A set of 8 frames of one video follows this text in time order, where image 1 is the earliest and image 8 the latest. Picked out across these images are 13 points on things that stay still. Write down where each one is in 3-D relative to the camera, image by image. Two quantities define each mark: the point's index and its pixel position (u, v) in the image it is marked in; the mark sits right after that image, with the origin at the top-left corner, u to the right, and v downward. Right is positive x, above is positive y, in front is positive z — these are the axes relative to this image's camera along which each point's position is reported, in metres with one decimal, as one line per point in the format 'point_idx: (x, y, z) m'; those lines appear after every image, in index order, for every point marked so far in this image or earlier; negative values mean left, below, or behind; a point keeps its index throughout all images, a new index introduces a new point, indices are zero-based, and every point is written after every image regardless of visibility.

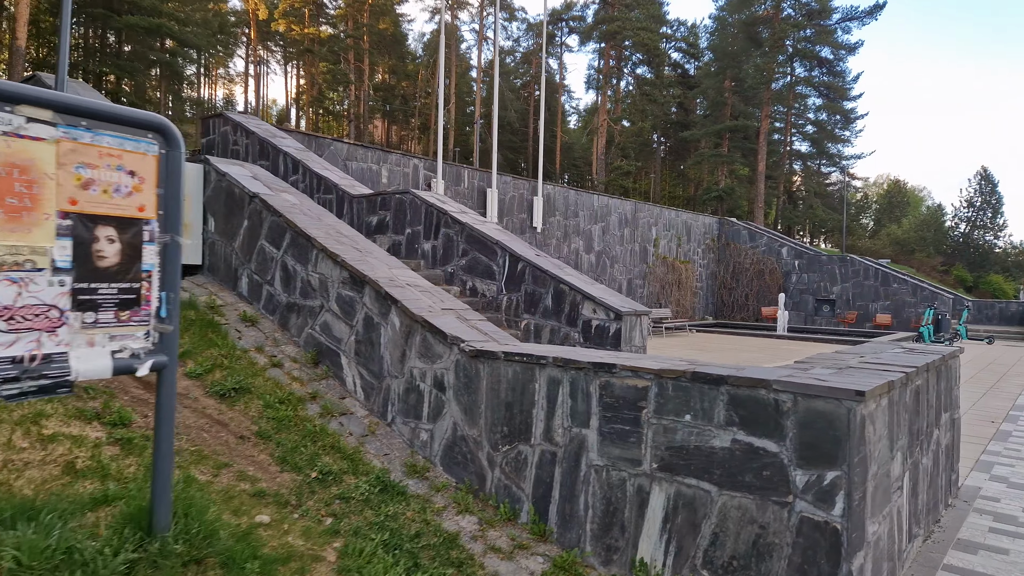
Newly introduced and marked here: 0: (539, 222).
0: (+0.9, +1.8, +16.8) m
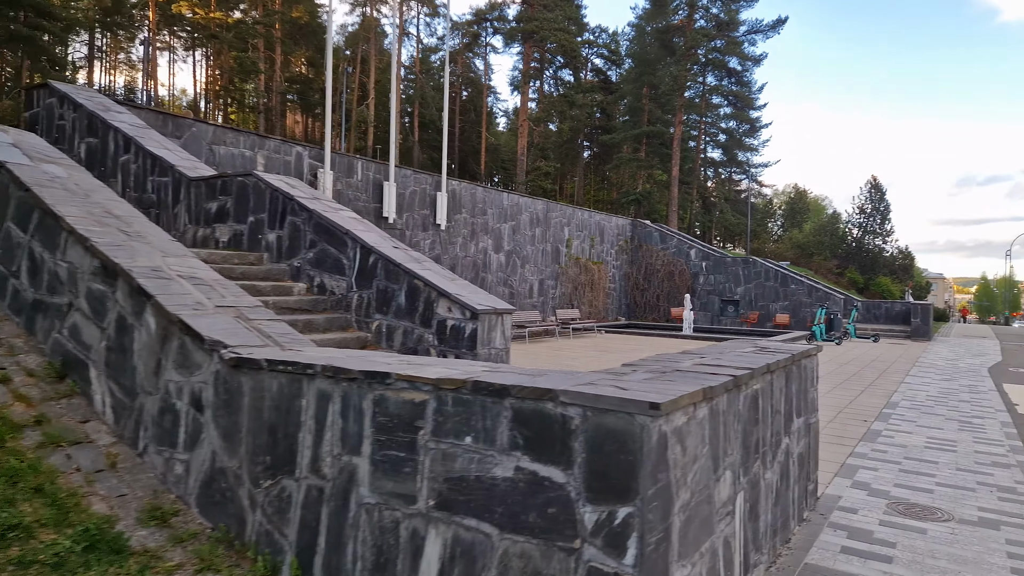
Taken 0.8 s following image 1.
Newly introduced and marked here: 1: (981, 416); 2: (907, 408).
0: (-1.8, +1.7, +16.0) m
1: (+5.7, -1.6, +7.7) m
2: (+5.1, -1.5, +8.1) m
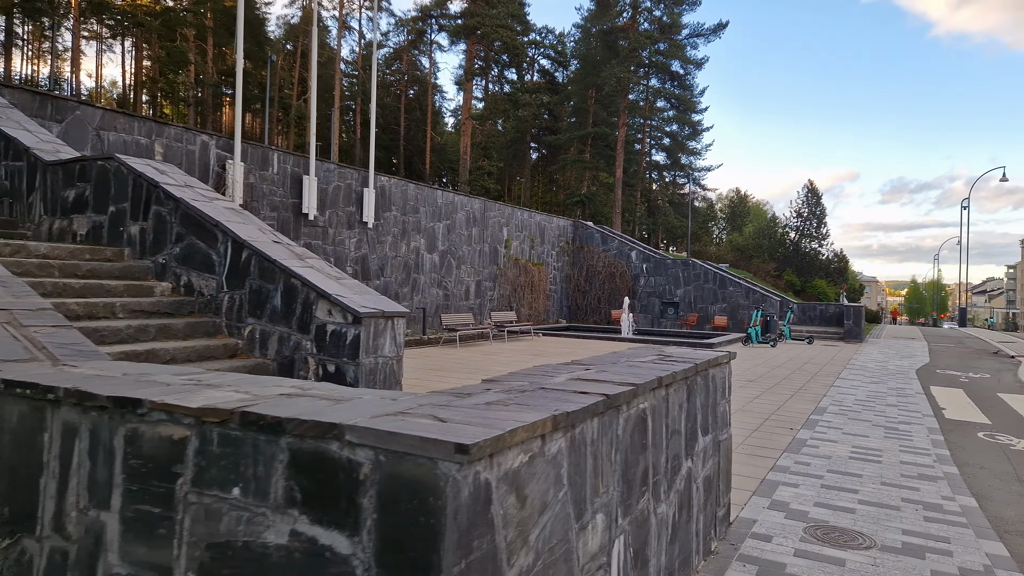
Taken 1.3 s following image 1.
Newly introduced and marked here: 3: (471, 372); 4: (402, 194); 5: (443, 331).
0: (-3.4, +1.7, +15.2) m
1: (+4.7, -1.6, +7.5) m
2: (+4.0, -1.6, +7.8) m
3: (-0.7, -1.4, +11.0) m
4: (-2.9, +2.4, +16.6) m
5: (-1.7, -1.1, +15.6) m
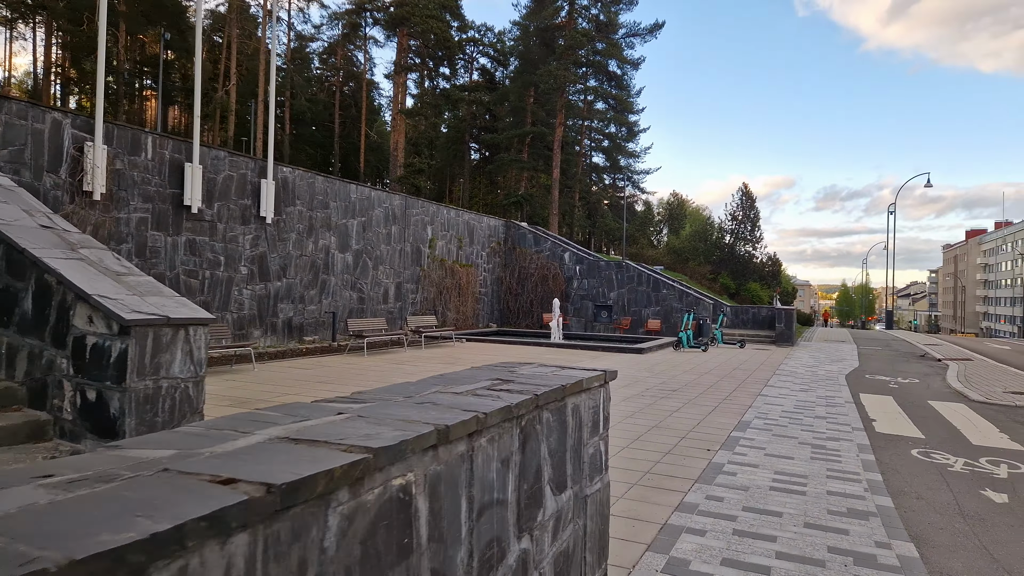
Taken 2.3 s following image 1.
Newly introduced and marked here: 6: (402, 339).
0: (-5.3, +1.6, +13.7) m
1: (+3.4, -1.6, +6.7) m
2: (+2.7, -1.6, +7.0) m
3: (-2.3, -1.5, +9.8) m
4: (-4.8, +2.4, +15.1) m
5: (-3.6, -1.1, +14.3) m
6: (-2.6, -1.2, +15.3) m
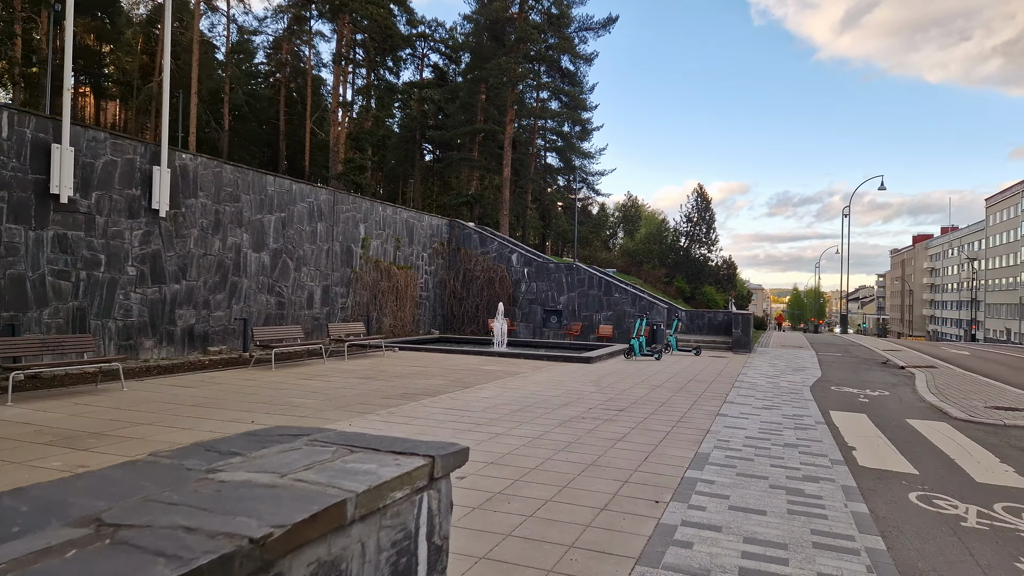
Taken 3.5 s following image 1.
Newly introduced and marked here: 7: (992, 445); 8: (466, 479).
0: (-6.6, +1.6, +11.9) m
1: (+2.6, -1.6, +5.4) m
2: (+1.8, -1.6, +5.6) m
3: (-3.3, -1.5, +8.1) m
4: (-6.2, +2.3, +13.3) m
5: (-4.9, -1.2, +12.5) m
6: (-4.0, -1.3, +13.5) m
7: (+5.2, -1.7, +6.9) m
8: (-0.4, -1.5, +5.0) m
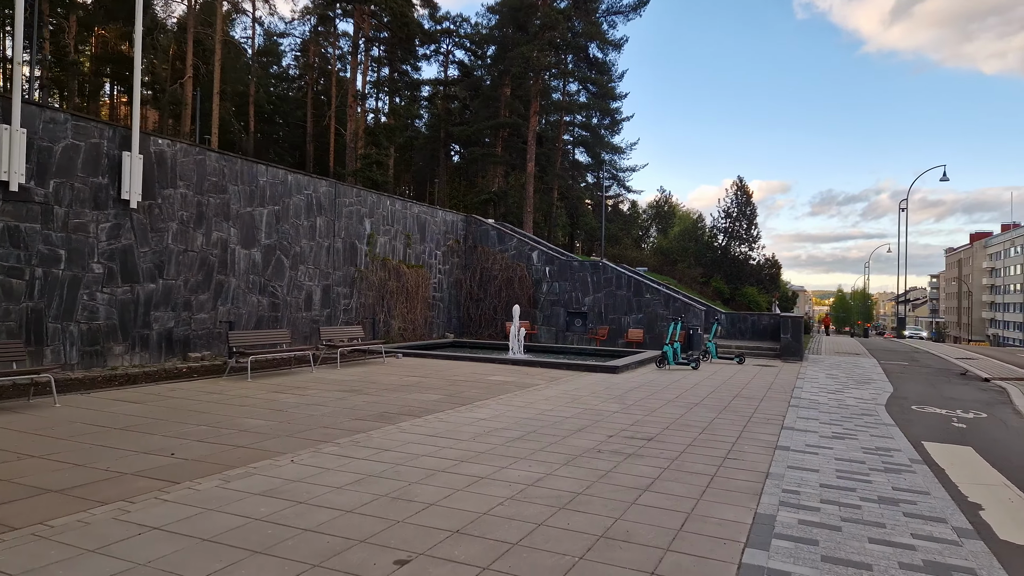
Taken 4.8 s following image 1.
0: (-6.4, +1.6, +10.5) m
1: (+2.4, -1.6, +3.6) m
2: (+1.7, -1.5, +3.8) m
3: (-3.3, -1.5, +6.6) m
4: (-6.0, +2.3, +11.9) m
5: (-4.7, -1.2, +11.1) m
6: (-3.8, -1.3, +12.0) m
7: (+5.1, -1.7, +4.9) m
8: (-0.5, -1.5, +3.3) m
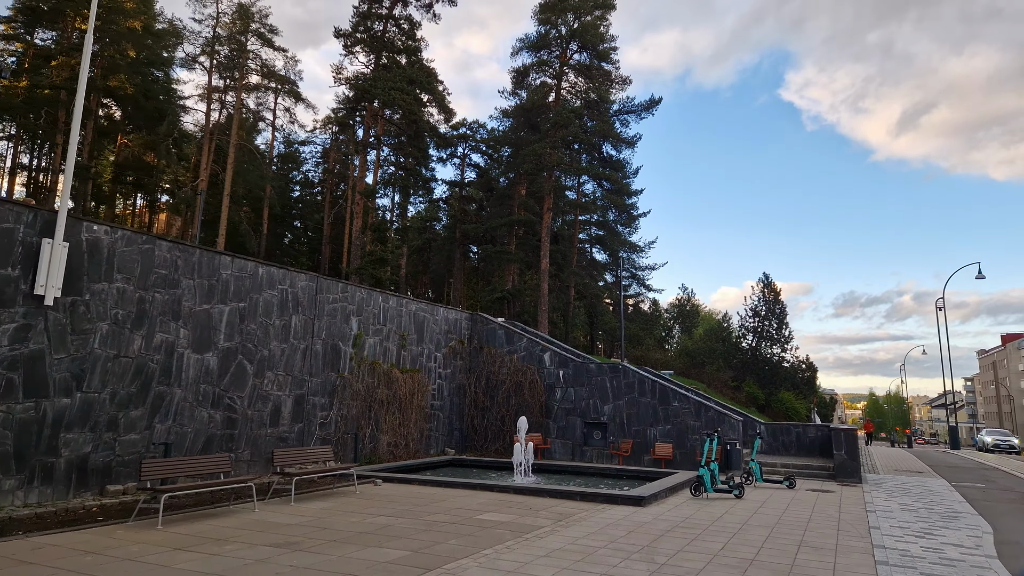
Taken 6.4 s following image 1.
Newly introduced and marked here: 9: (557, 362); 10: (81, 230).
0: (-6.5, 0.0, +8.8) m
1: (+2.1, -1.9, +1.2) m
2: (+1.4, -1.9, +1.5) m
3: (-3.5, -2.4, +4.3) m
4: (-6.0, +0.5, +10.3) m
5: (-4.8, -2.8, +8.9) m
6: (-3.8, -3.0, +9.8) m
7: (+4.9, -2.2, +2.4) m
8: (-0.9, -1.8, +1.0) m
9: (+1.3, -2.2, +18.3) m
10: (-6.4, +0.9, +9.6) m
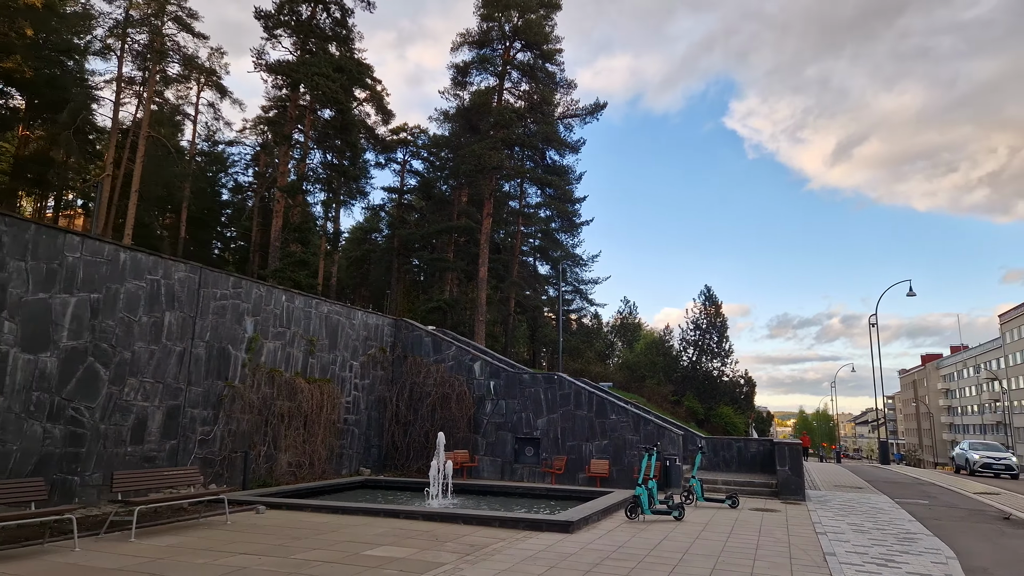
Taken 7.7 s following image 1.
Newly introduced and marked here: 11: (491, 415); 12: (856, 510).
0: (-7.6, +0.3, +6.8) m
1: (+1.6, -1.5, -0.2) m
2: (+0.9, -1.6, +0.1) m
3: (-4.3, -2.0, +2.5) m
4: (-7.2, +0.7, +8.3) m
5: (-5.9, -2.5, +6.9) m
6: (-5.0, -2.8, +7.9) m
7: (+4.2, -1.9, +1.3) m
8: (-1.4, -1.4, -0.6) m
9: (-0.6, -2.3, +16.8) m
10: (-7.6, +1.2, +7.6) m
11: (-0.5, -3.3, +16.7) m
12: (+7.1, -4.5, +13.0) m
